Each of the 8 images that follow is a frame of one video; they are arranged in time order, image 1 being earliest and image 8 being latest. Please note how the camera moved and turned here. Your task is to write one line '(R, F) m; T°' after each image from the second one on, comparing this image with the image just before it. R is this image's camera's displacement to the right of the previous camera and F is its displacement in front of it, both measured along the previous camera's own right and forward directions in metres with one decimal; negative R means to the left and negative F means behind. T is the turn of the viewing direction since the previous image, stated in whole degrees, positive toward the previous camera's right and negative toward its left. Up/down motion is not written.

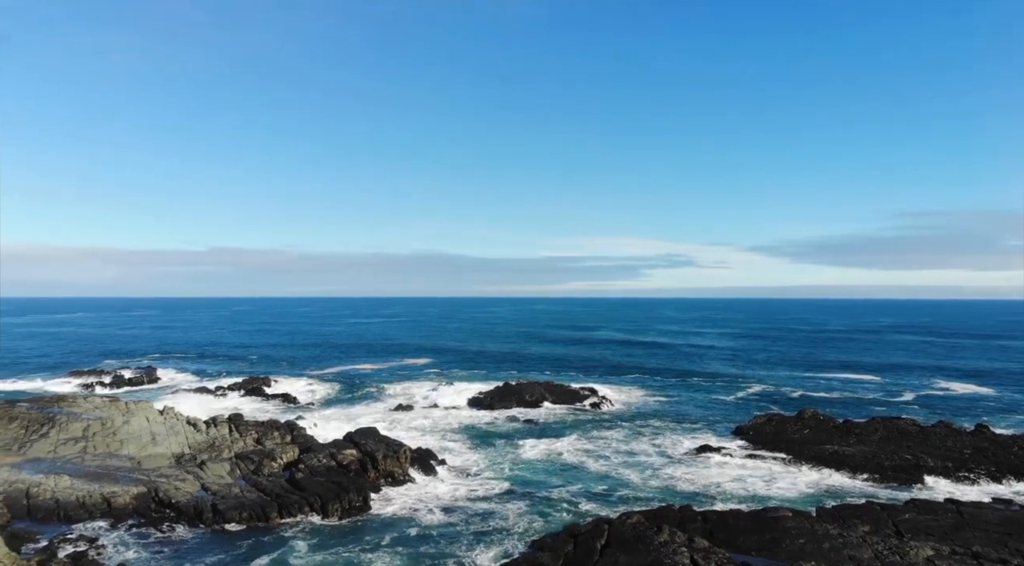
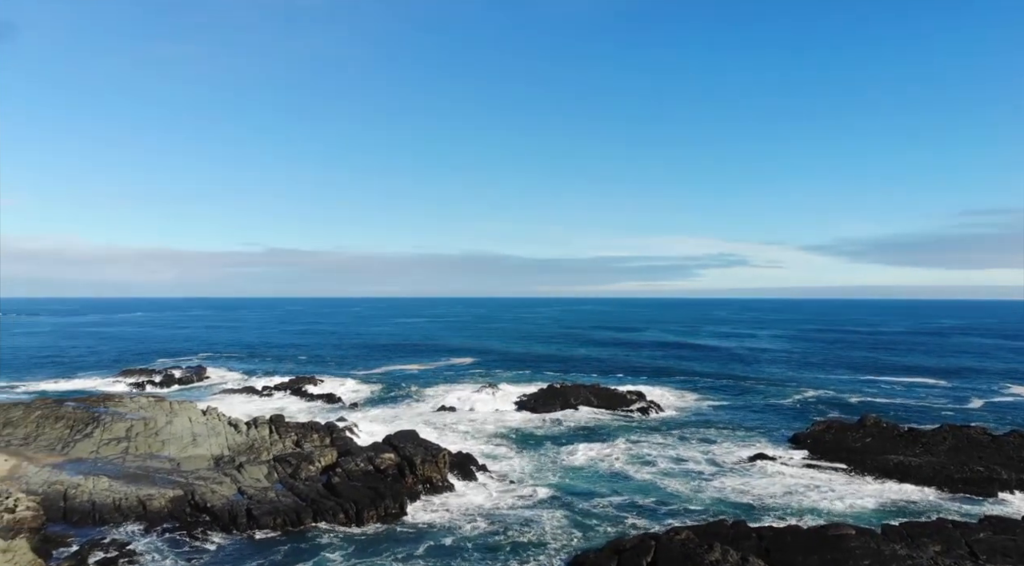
(+0.2, +1.2) m; -4°
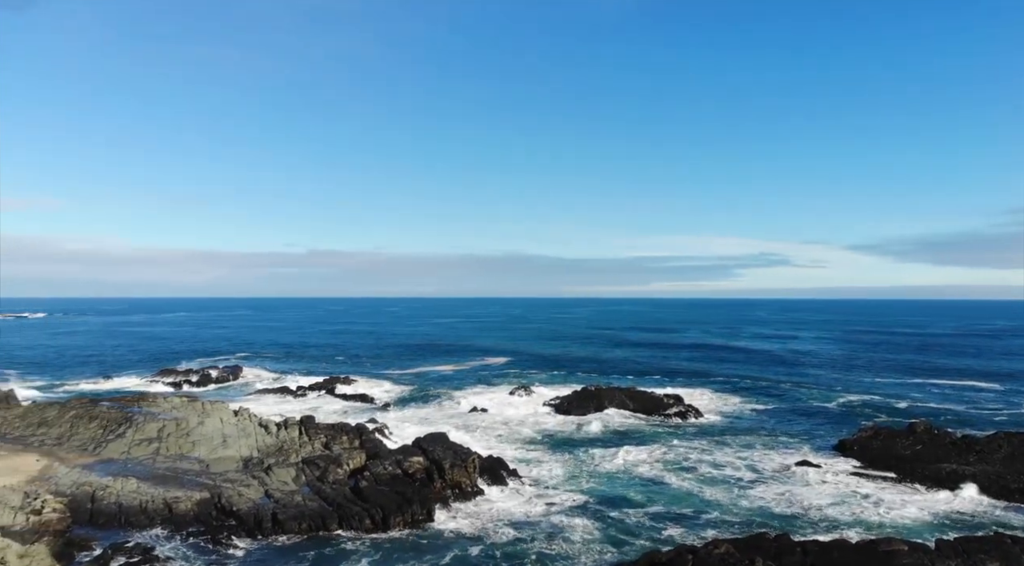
(+0.2, +0.9) m; -3°
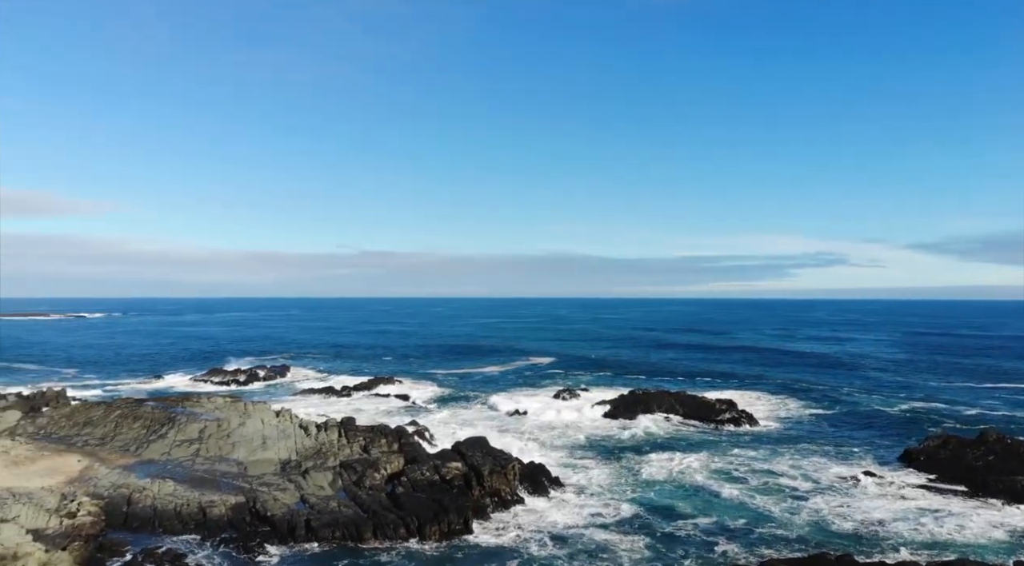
(+0.2, +1.2) m; -4°
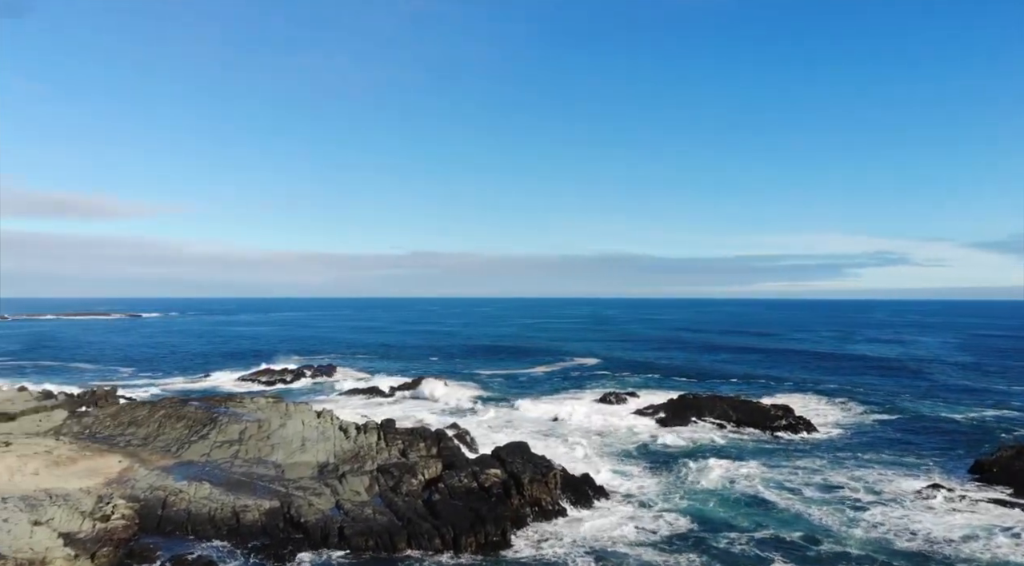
(+0.2, +1.1) m; -4°
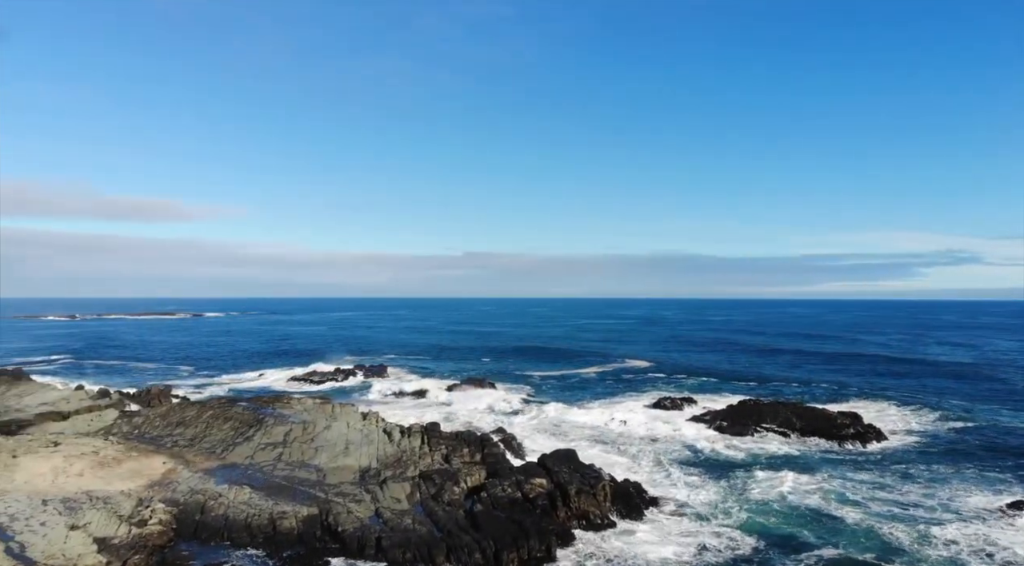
(+0.3, +1.2) m; -4°
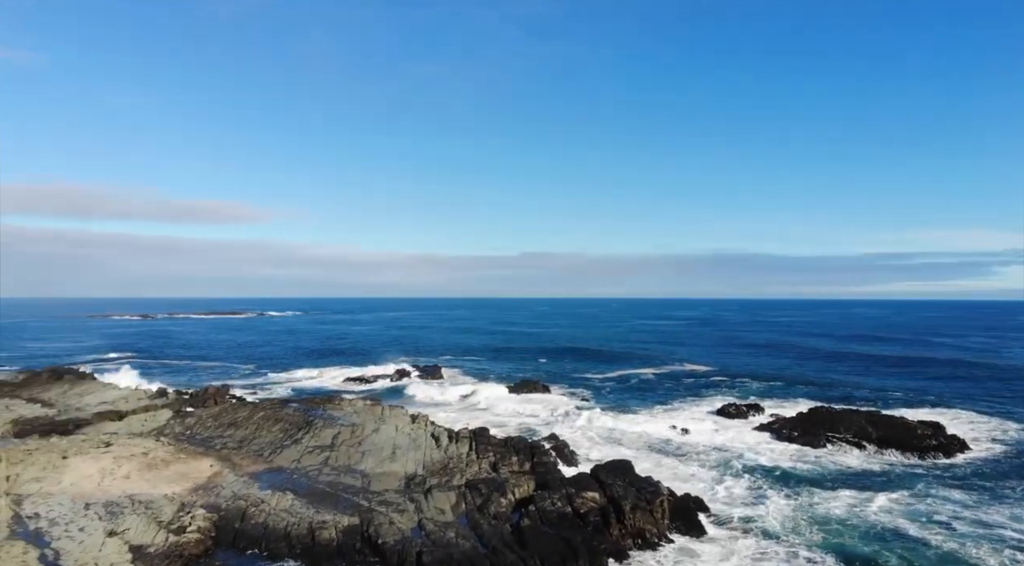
(+0.3, +1.3) m; -5°
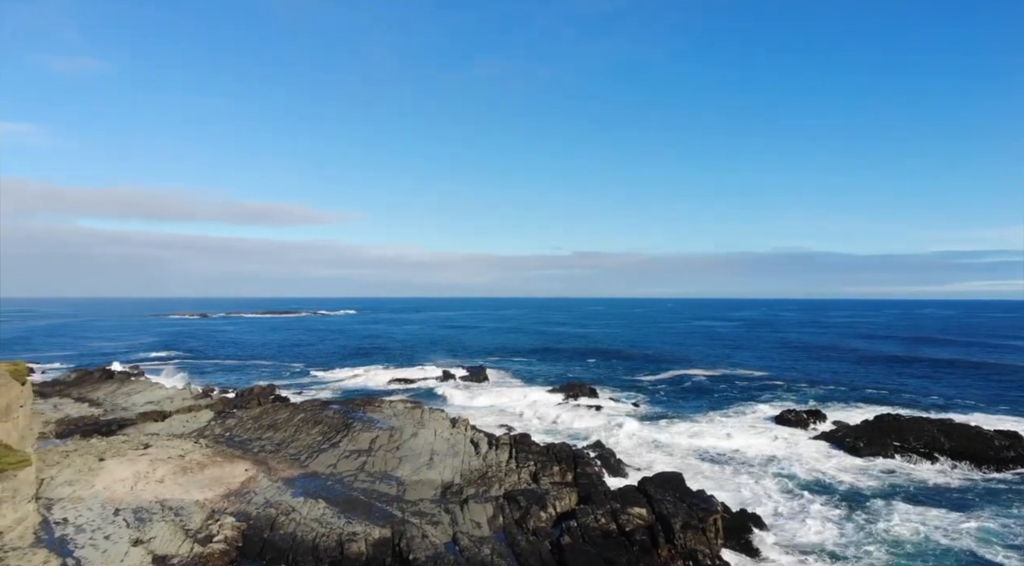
(+0.4, +1.3) m; -4°
